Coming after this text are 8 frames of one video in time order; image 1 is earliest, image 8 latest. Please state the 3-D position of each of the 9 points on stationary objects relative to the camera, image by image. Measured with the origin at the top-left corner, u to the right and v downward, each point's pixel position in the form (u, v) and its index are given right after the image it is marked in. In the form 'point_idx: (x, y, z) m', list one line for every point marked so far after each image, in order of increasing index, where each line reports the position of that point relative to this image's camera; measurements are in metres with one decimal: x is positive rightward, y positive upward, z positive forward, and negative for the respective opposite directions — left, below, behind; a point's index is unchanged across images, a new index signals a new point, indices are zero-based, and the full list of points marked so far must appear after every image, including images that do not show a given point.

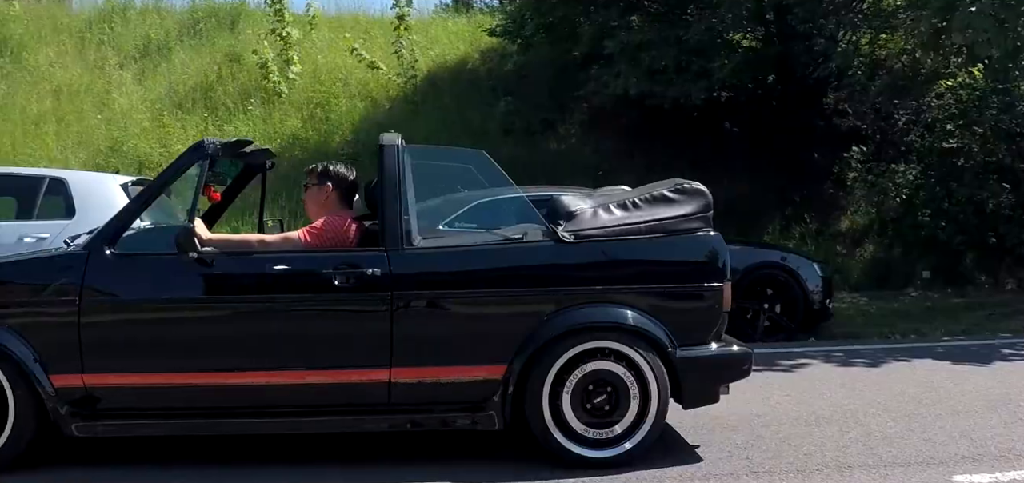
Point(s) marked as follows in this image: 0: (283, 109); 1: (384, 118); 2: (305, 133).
0: (-4.7, +3.0, +19.3) m
1: (-2.5, +2.8, +19.1) m
2: (-4.0, +2.3, +18.4) m
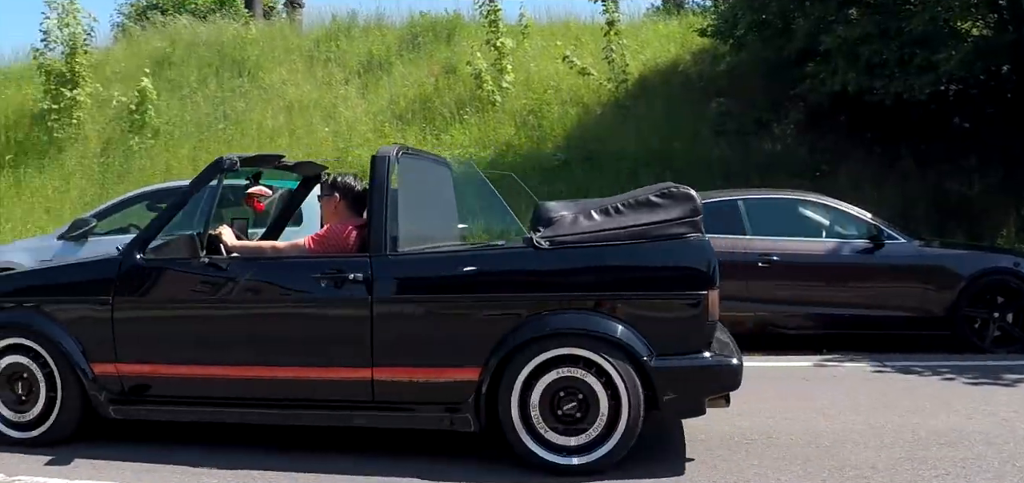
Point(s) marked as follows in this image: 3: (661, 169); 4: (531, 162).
0: (-0.2, +2.9, +19.4) m
1: (+1.9, +2.6, +18.7) m
2: (+0.3, +2.2, +18.4) m
3: (+3.1, +1.5, +17.2) m
4: (+0.5, +1.7, +17.7) m
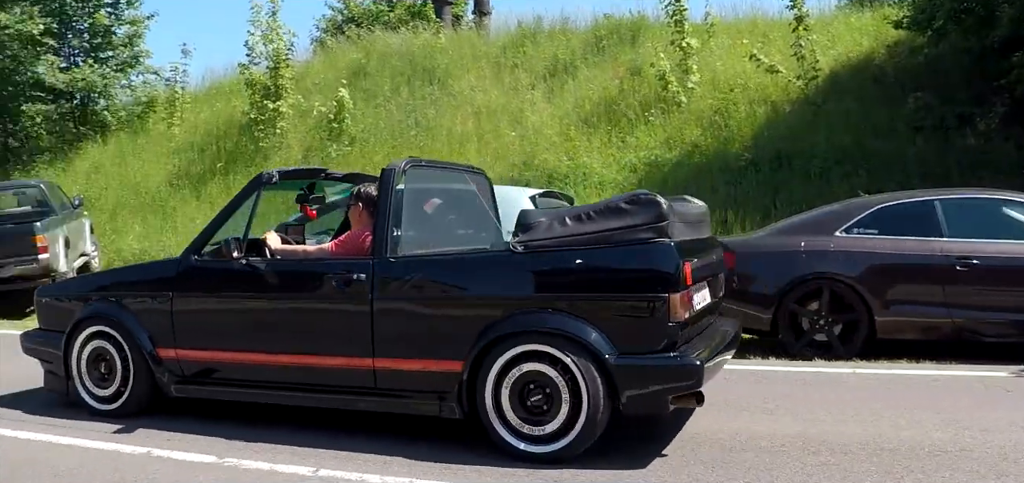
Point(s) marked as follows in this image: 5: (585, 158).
0: (+3.8, +2.8, +19.1) m
1: (+5.7, +2.5, +17.9) m
2: (+4.1, +2.1, +18.0) m
3: (+6.5, +1.4, +16.2) m
4: (+4.2, +1.6, +17.3) m
5: (+1.8, +1.8, +18.6) m
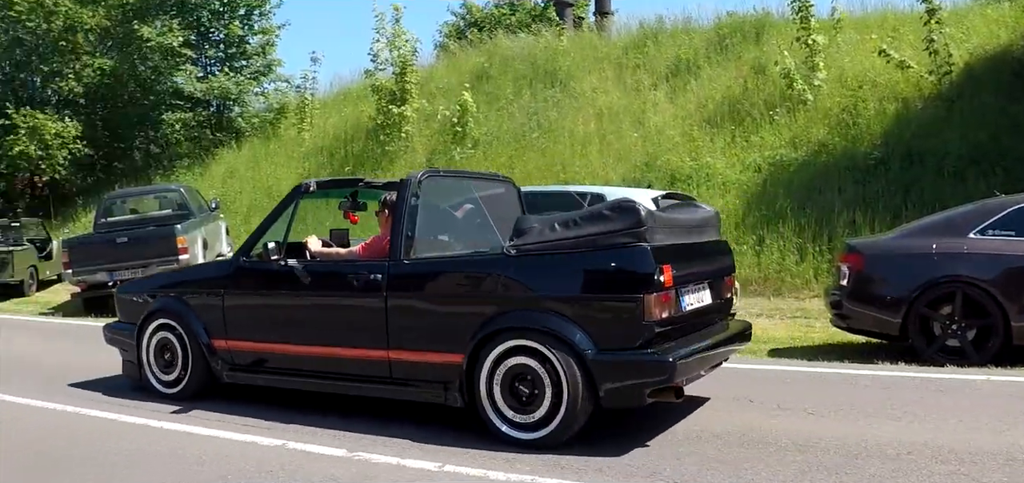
0: (+6.3, +2.7, +18.5) m
1: (+8.0, +2.4, +17.1) m
2: (+6.4, +2.1, +17.4) m
3: (+8.6, +1.3, +15.3) m
4: (+6.4, +1.6, +16.7) m
5: (+4.2, +1.8, +18.3) m
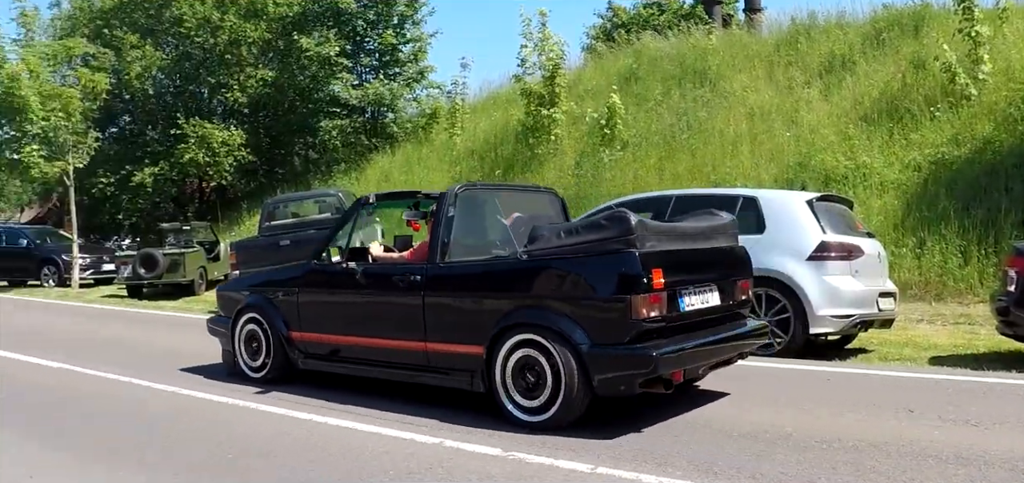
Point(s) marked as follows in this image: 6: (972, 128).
0: (+9.1, +2.6, +17.5) m
1: (+10.5, +2.3, +15.8) m
2: (+9.0, +2.0, +16.4) m
3: (+10.8, +1.2, +13.9) m
4: (+8.9, +1.5, +15.6) m
5: (+7.0, +1.7, +17.7) m
6: (+8.9, +2.2, +17.0) m
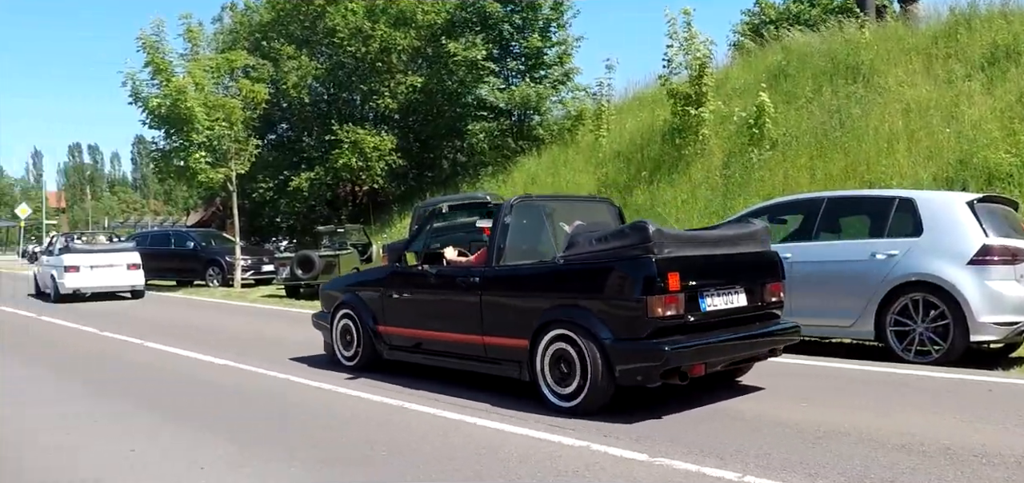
0: (+11.6, +2.5, +16.1) m
1: (+12.7, +2.3, +14.2) m
2: (+11.3, +1.9, +15.0) m
3: (+12.6, +1.2, +12.3) m
4: (+11.0, +1.4, +14.3) m
5: (+9.6, +1.6, +16.6) m
6: (+11.3, +2.2, +15.7) m
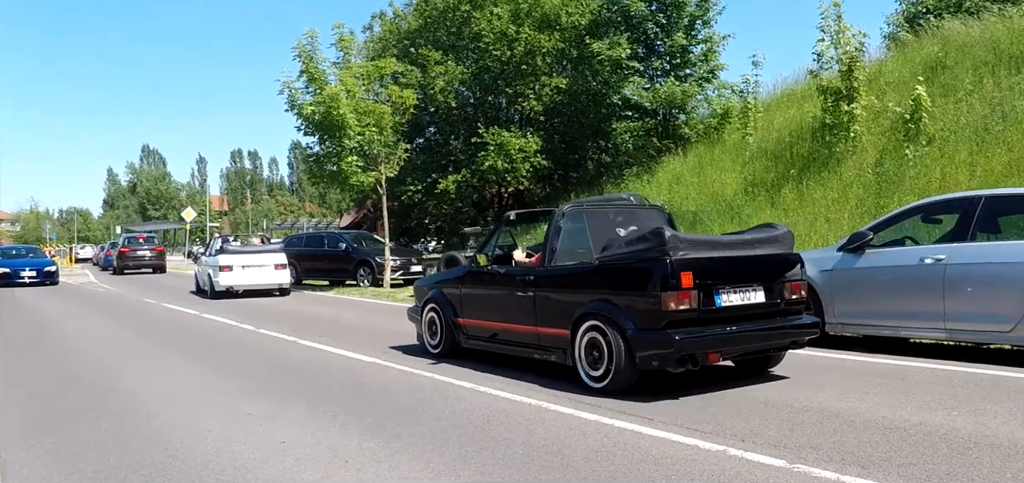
0: (+13.7, +2.5, +14.6) m
1: (+14.4, +2.3, +12.5) m
2: (+13.2, +1.9, +13.6) m
3: (+14.1, +1.2, +10.7) m
4: (+12.9, +1.4, +13.0) m
5: (+11.8, +1.6, +15.5) m
6: (+13.3, +2.2, +14.3) m
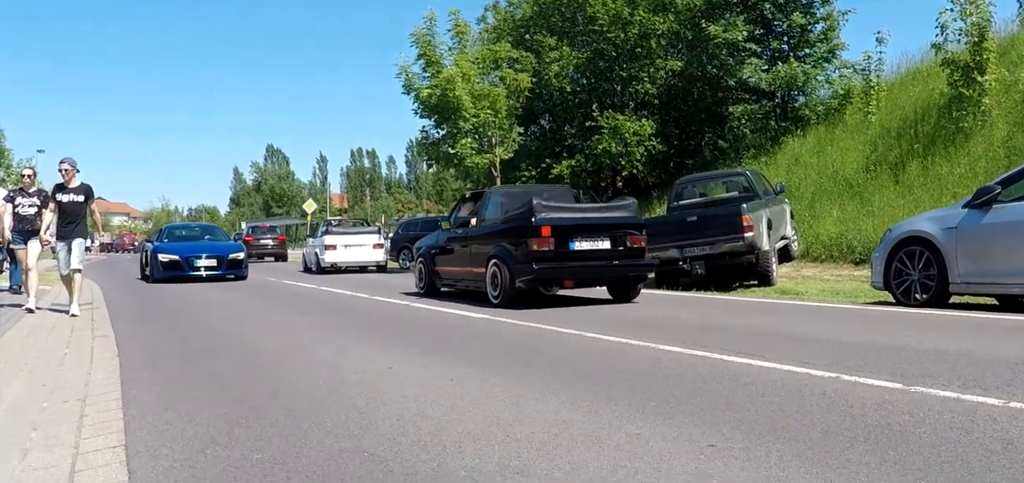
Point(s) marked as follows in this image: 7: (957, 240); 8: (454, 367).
0: (+15.4, +3.0, +12.8) m
1: (+15.9, +2.7, +10.6) m
2: (+14.8, +2.3, +11.8) m
3: (+15.3, +1.6, +8.8) m
4: (+14.3, +1.9, +11.2) m
5: (+13.5, +2.1, +13.8) m
6: (+15.0, +2.6, +12.5) m
7: (+4.9, 0.0, +9.3) m
8: (-0.4, -0.9, +6.1) m
